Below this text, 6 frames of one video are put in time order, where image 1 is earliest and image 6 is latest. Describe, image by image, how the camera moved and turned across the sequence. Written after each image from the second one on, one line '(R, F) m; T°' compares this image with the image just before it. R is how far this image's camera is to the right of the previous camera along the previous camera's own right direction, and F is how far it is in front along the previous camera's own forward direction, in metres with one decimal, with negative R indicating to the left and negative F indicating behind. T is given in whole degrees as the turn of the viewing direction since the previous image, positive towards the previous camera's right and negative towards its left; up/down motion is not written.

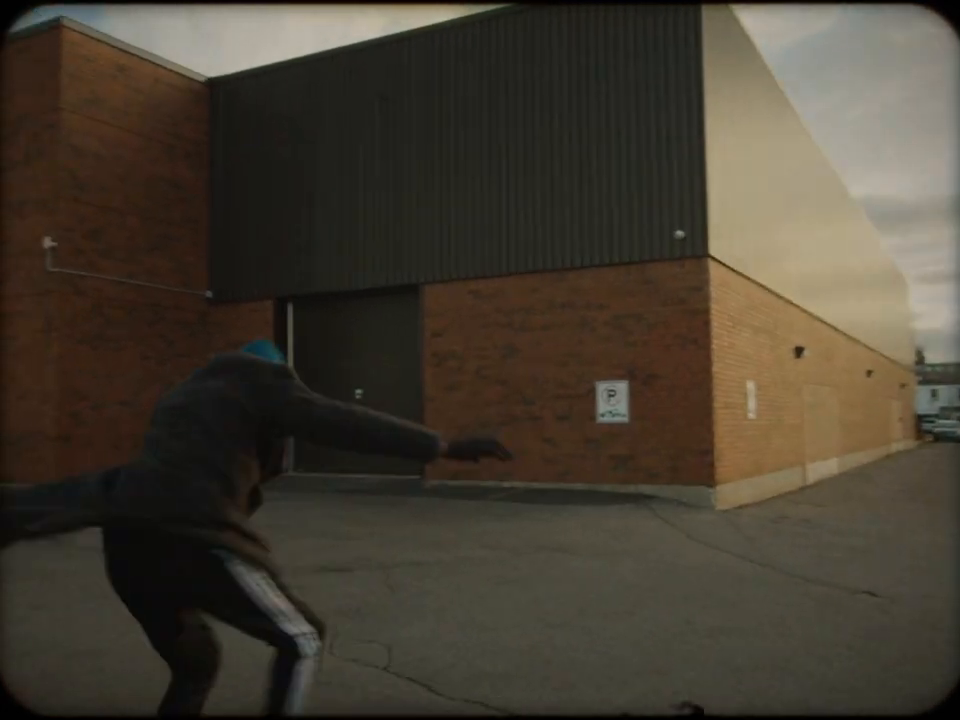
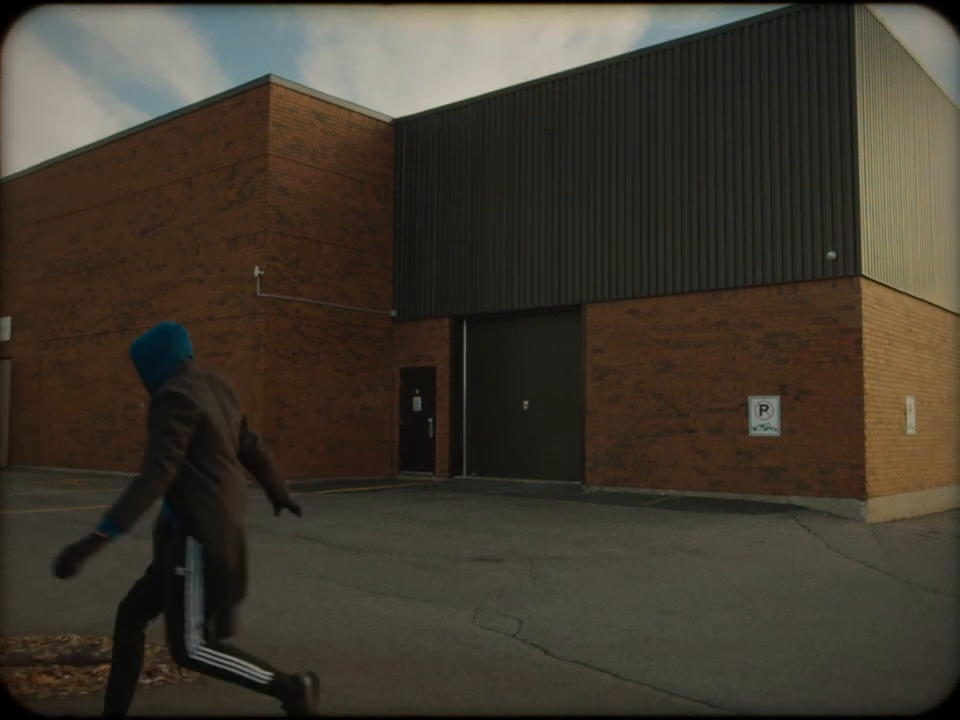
(+0.6, -1.2) m; -12°
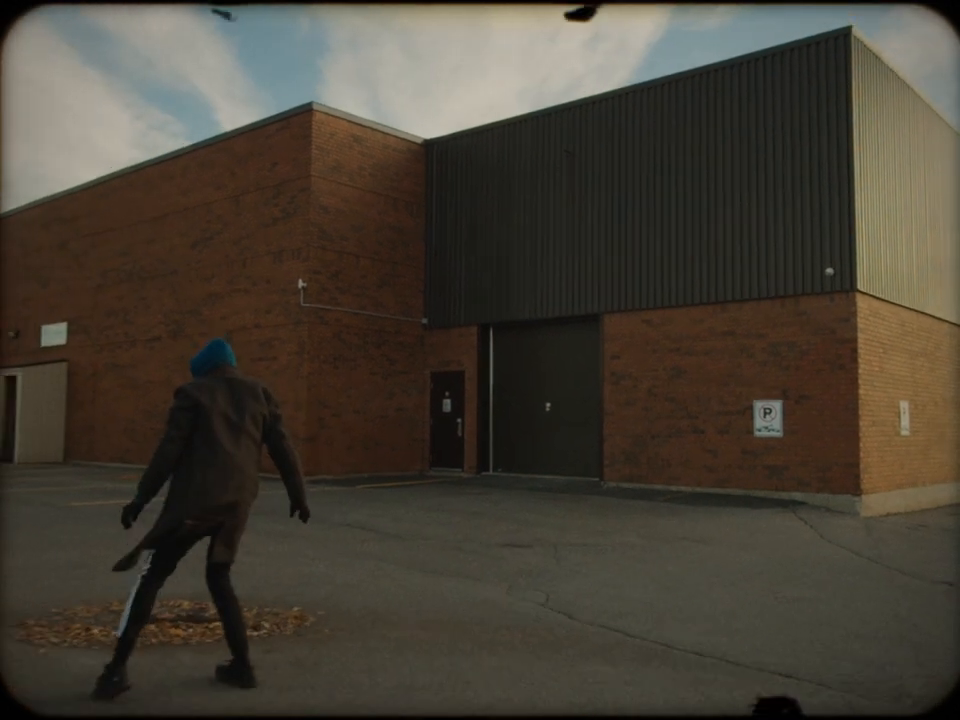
(-0.2, -1.4) m; -1°
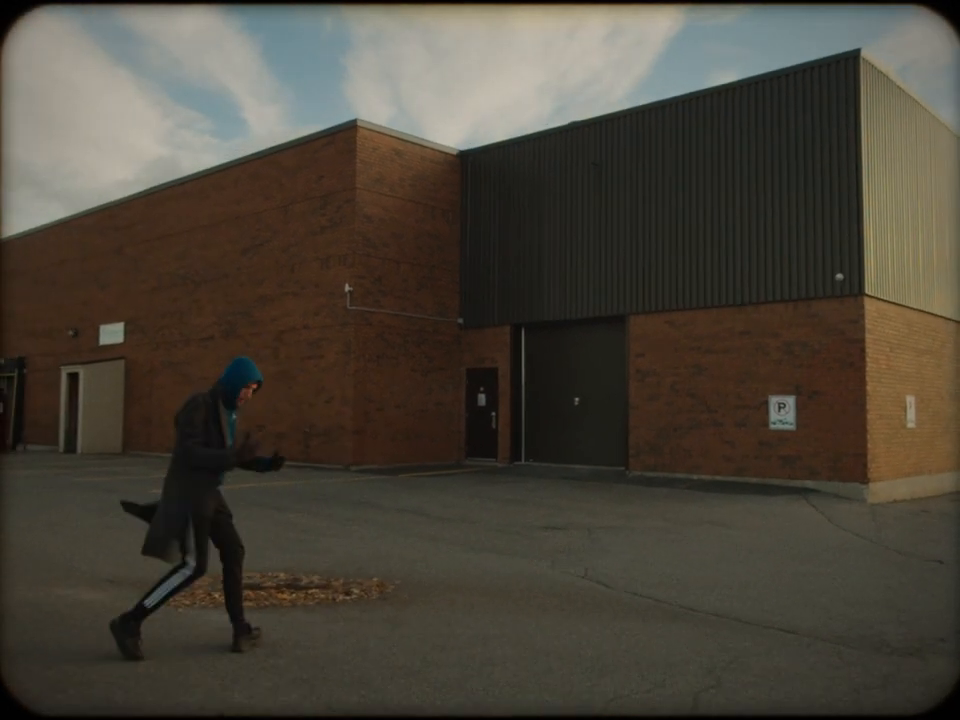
(-0.3, -1.4) m; -1°
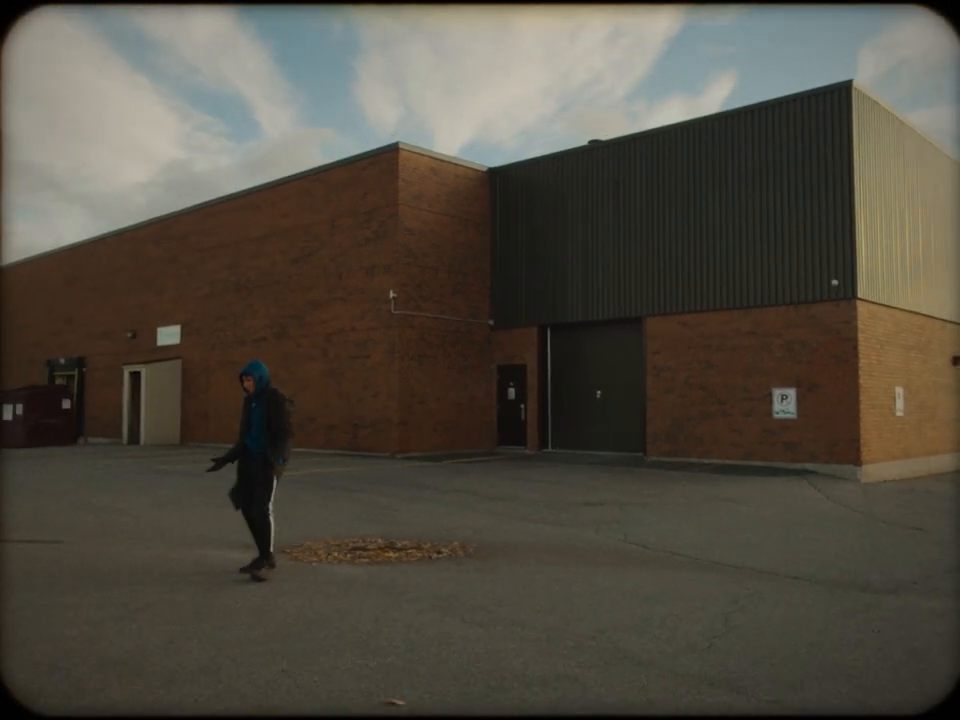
(-0.8, -2.2) m; 0°
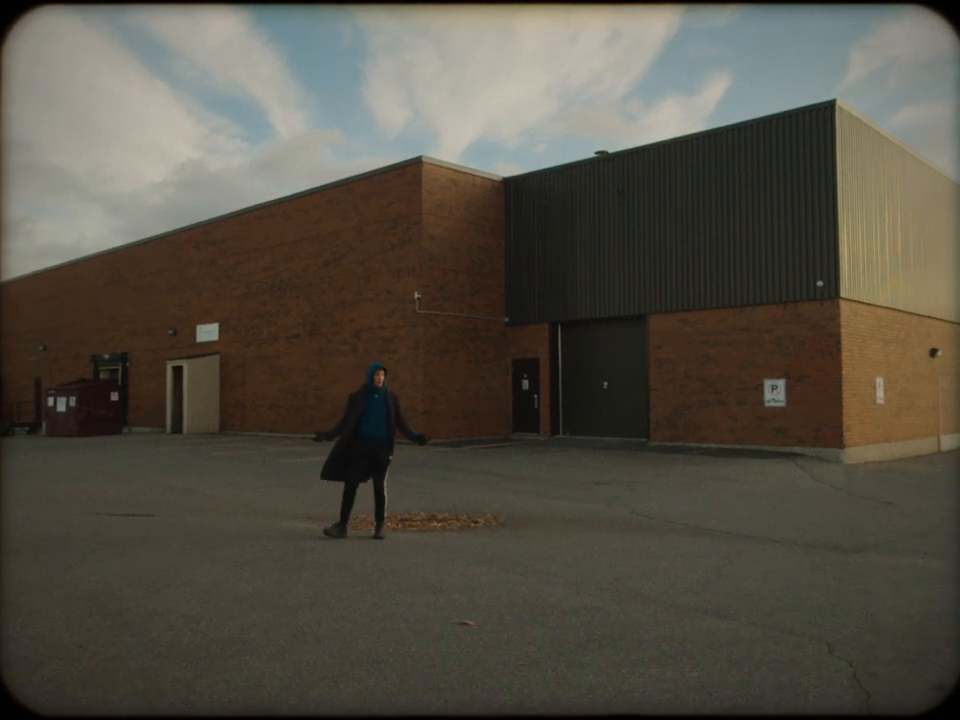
(-0.4, -2.1) m; 0°
